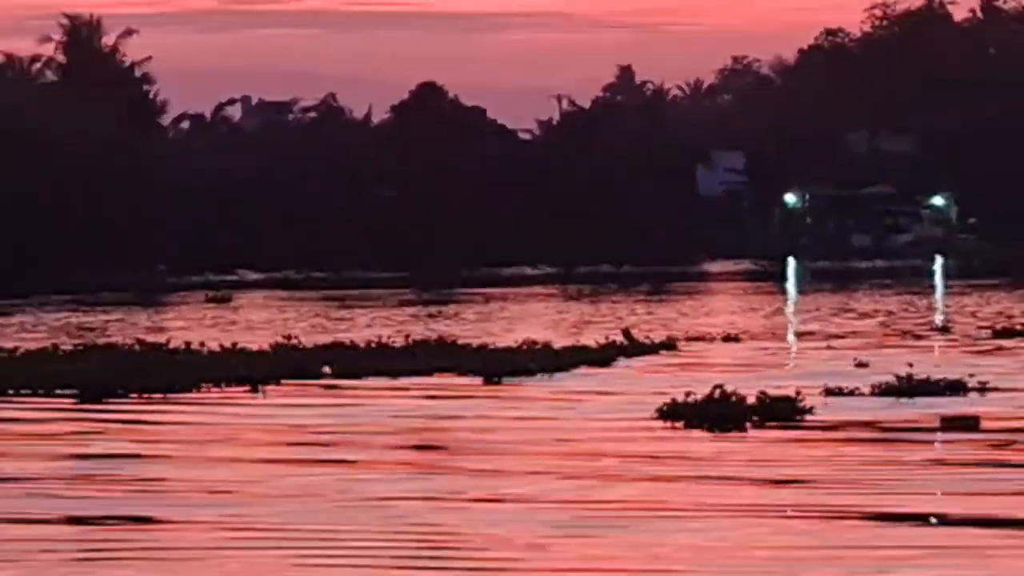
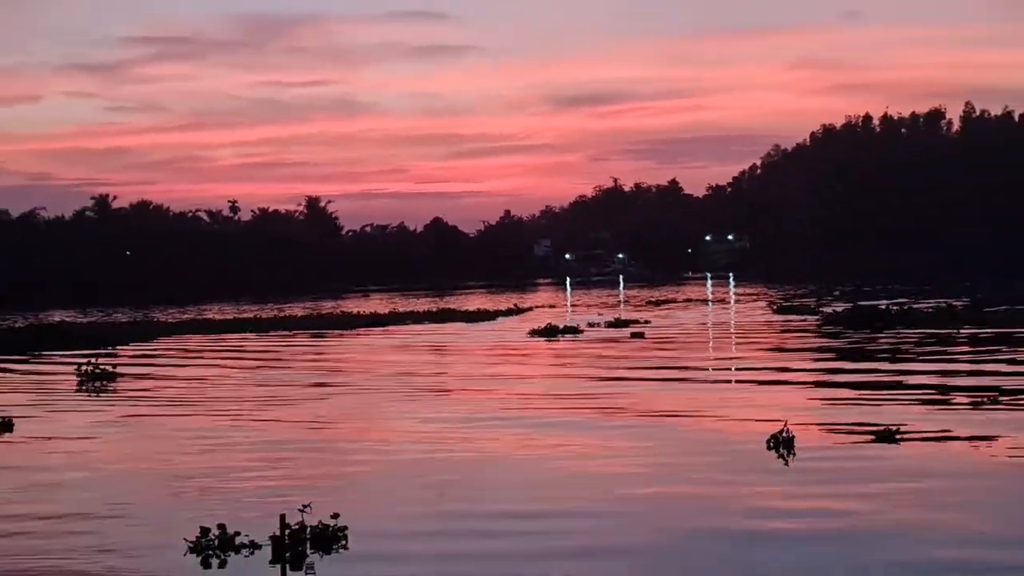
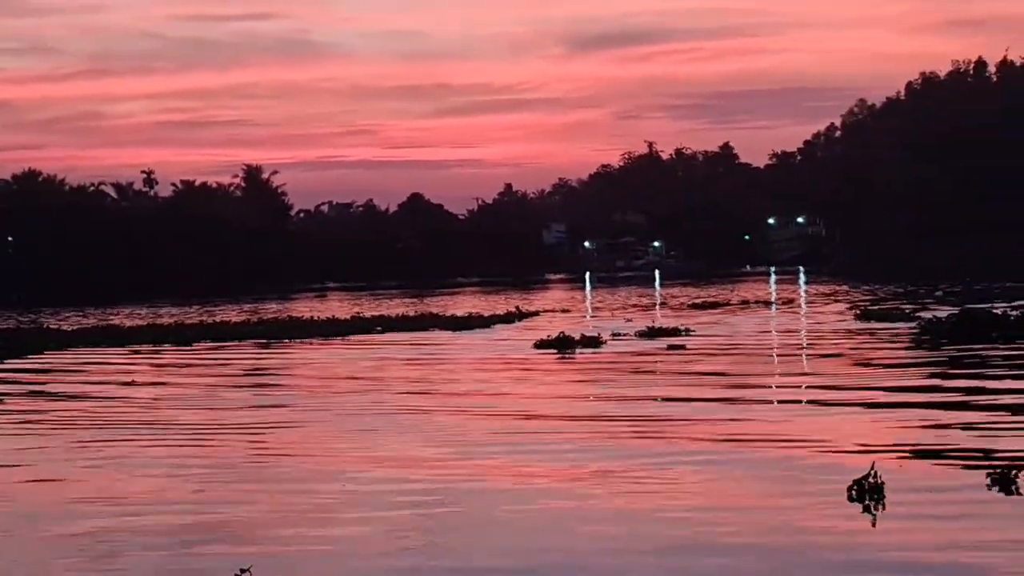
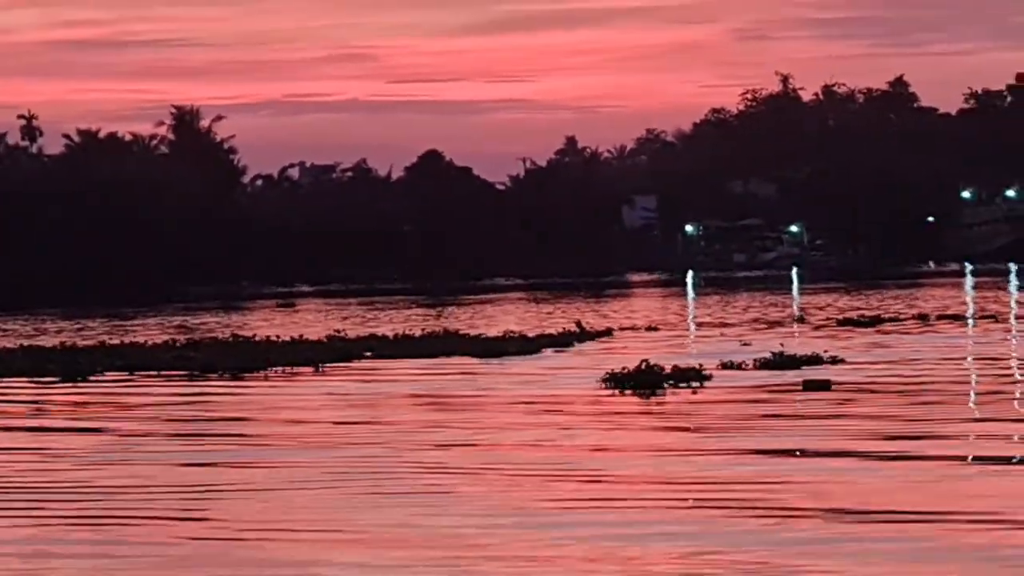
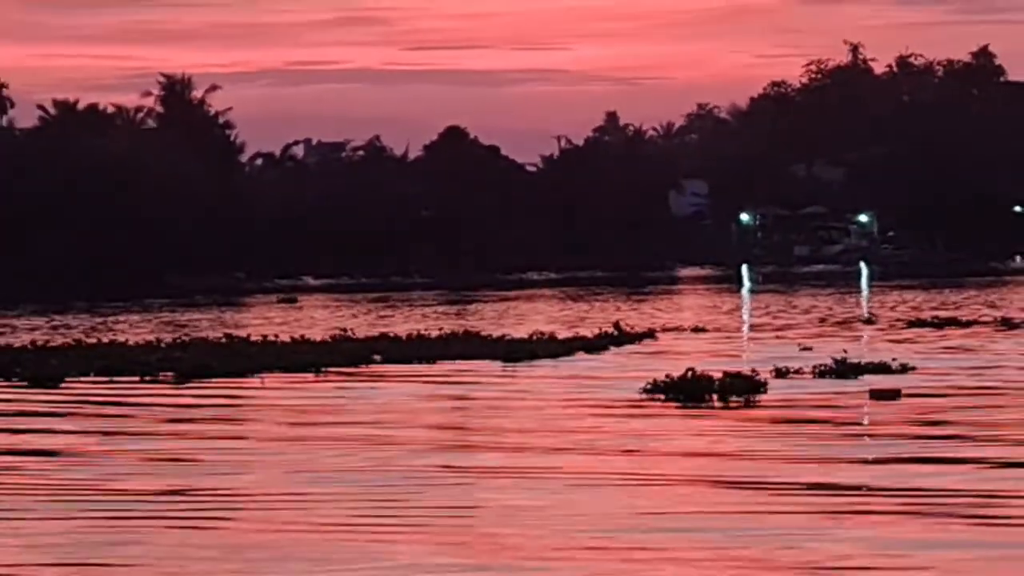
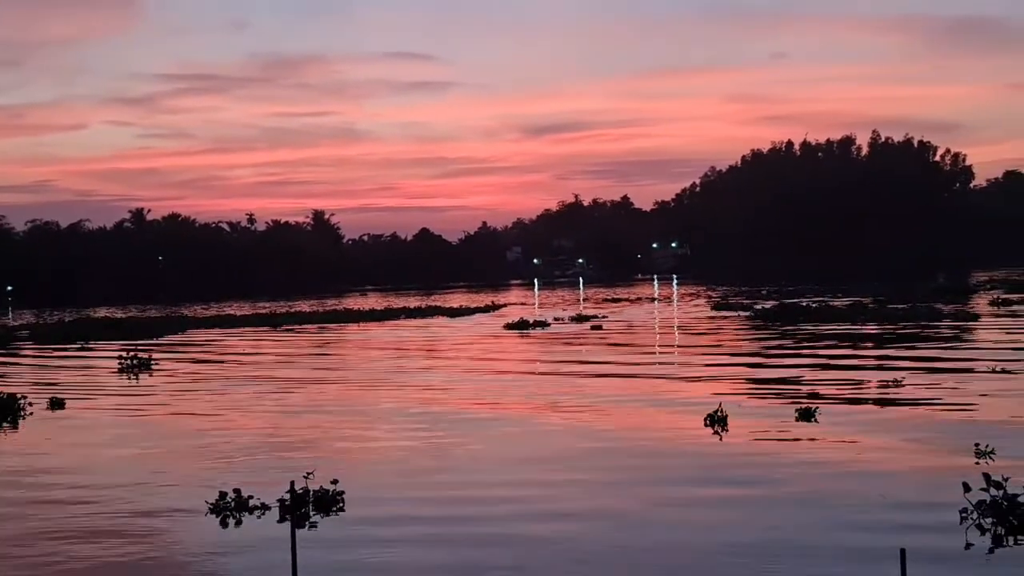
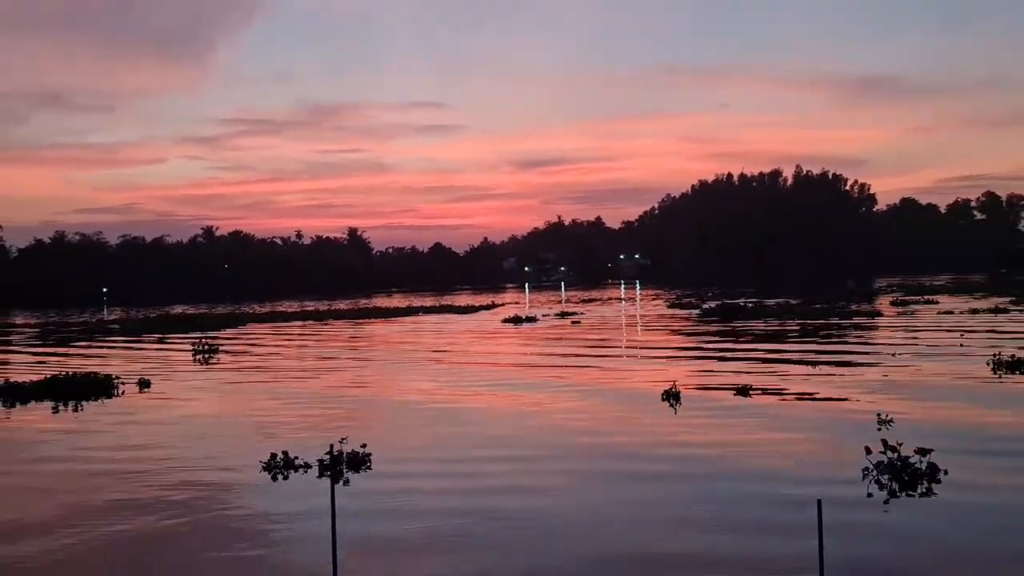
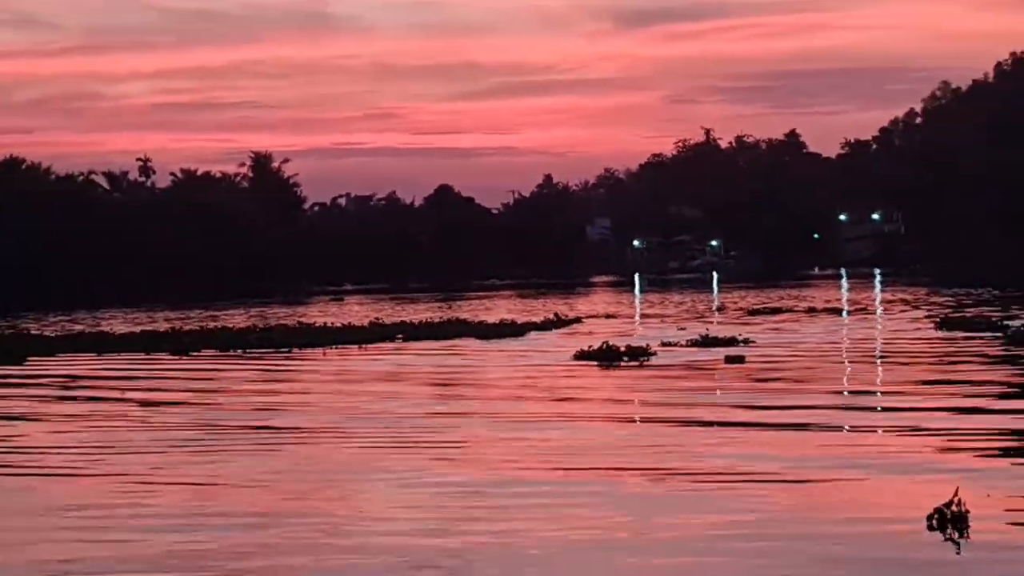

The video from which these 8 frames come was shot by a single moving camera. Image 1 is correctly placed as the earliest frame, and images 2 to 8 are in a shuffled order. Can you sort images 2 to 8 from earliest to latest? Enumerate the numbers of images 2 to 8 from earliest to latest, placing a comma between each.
5, 4, 8, 3, 2, 6, 7
